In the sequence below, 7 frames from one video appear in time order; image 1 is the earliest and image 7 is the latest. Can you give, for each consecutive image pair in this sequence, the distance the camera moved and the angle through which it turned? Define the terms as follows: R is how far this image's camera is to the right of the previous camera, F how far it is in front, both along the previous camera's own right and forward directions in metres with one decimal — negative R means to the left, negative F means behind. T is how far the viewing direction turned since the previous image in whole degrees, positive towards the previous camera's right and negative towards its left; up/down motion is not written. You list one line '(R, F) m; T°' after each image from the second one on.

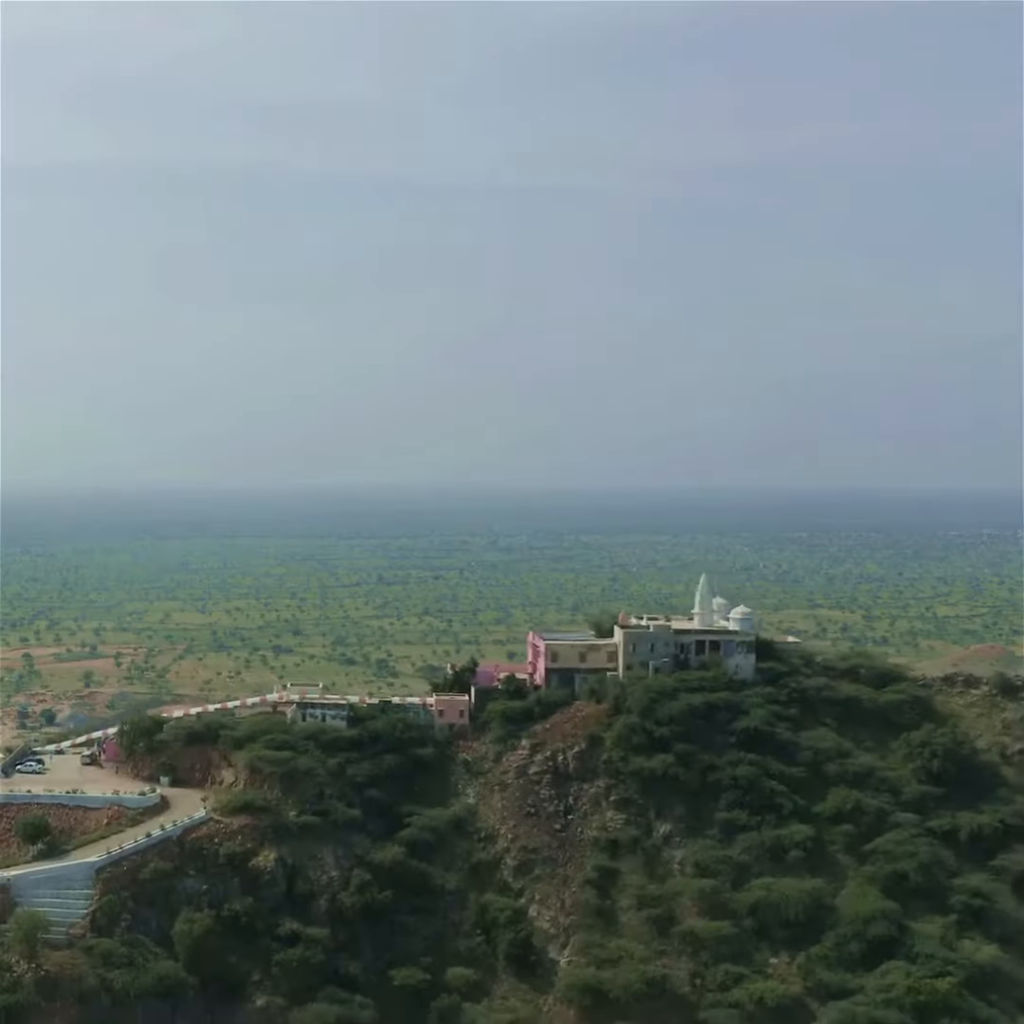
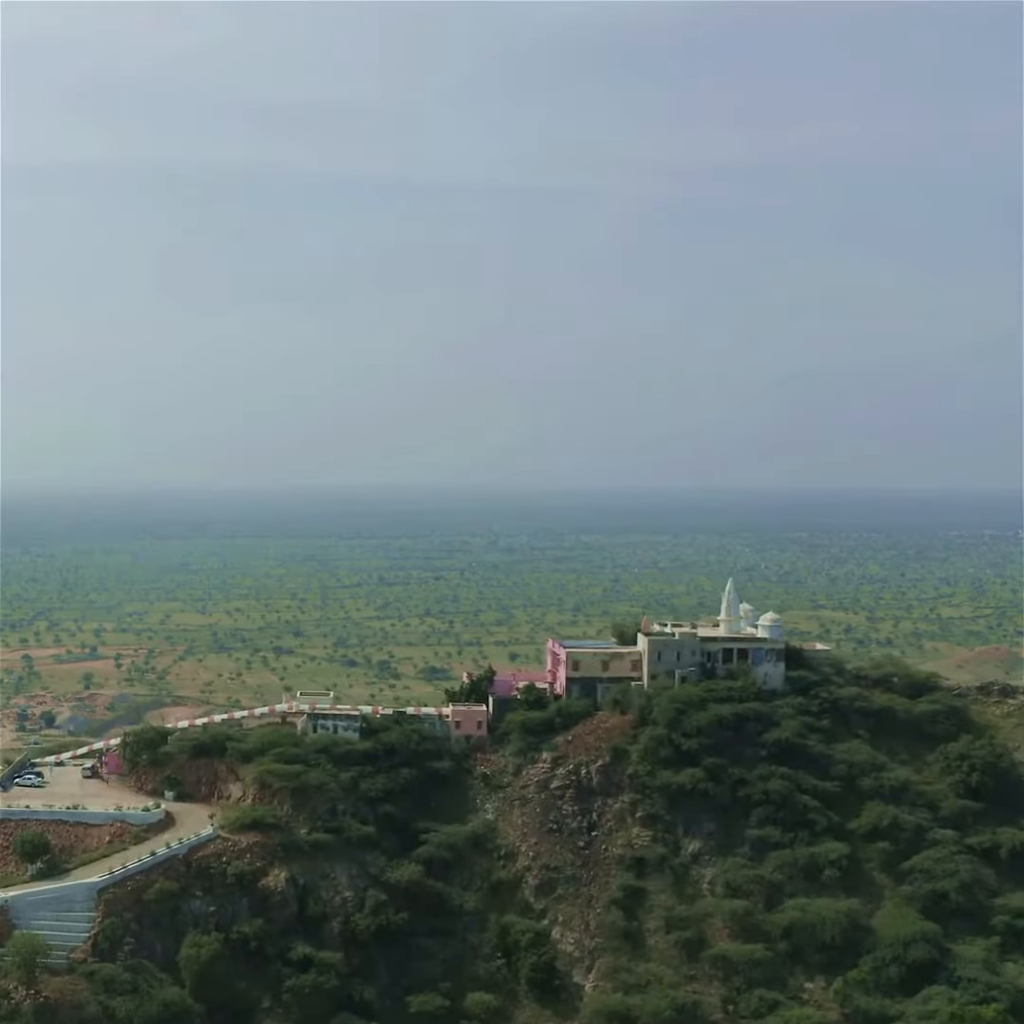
(-0.5, +1.3) m; 0°
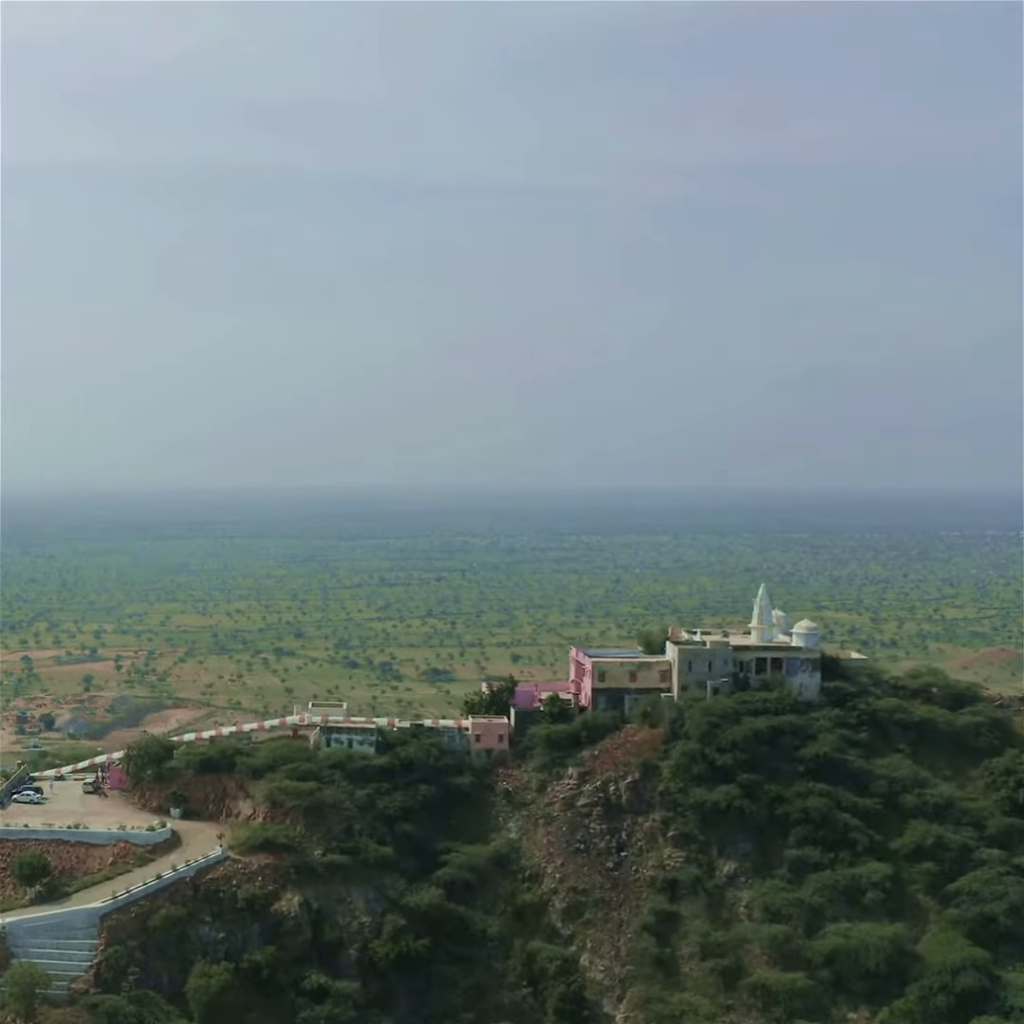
(-0.5, +1.5) m; 0°
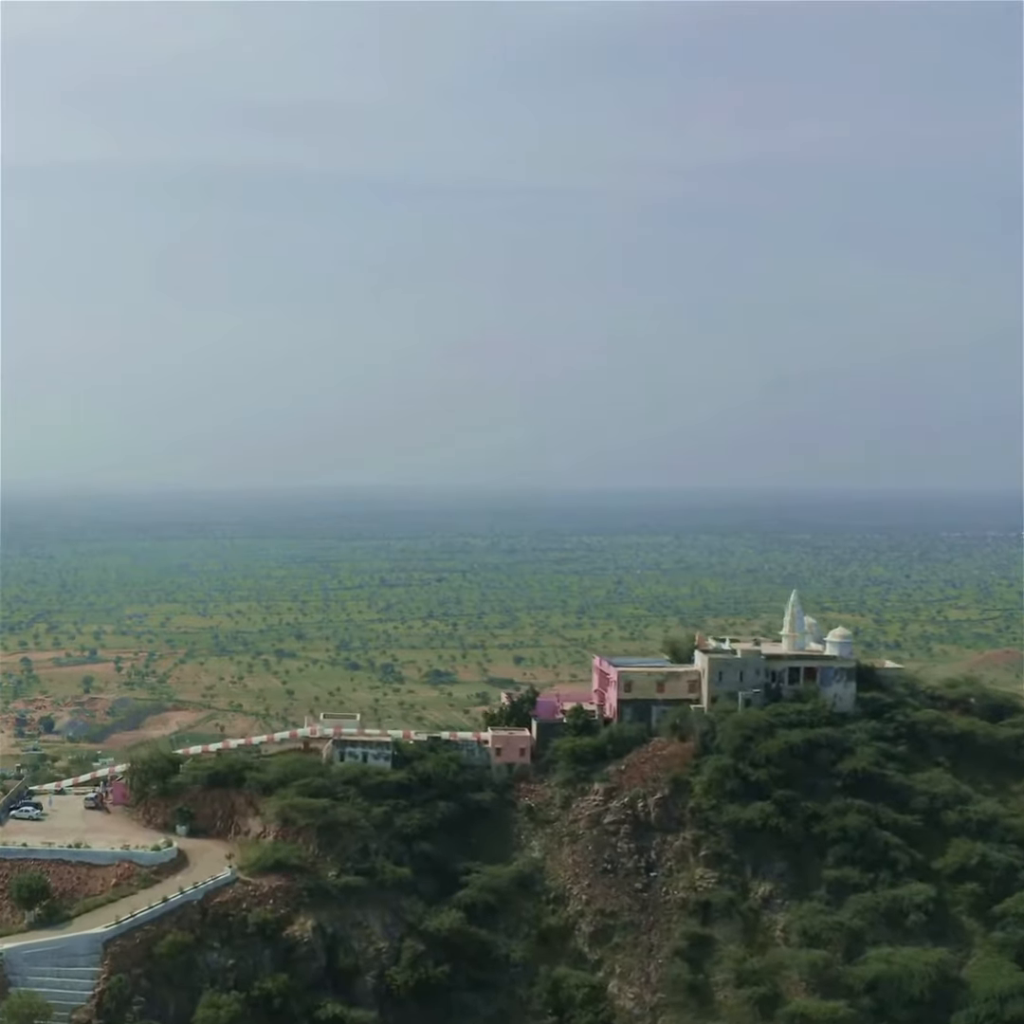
(-0.5, +1.3) m; 0°
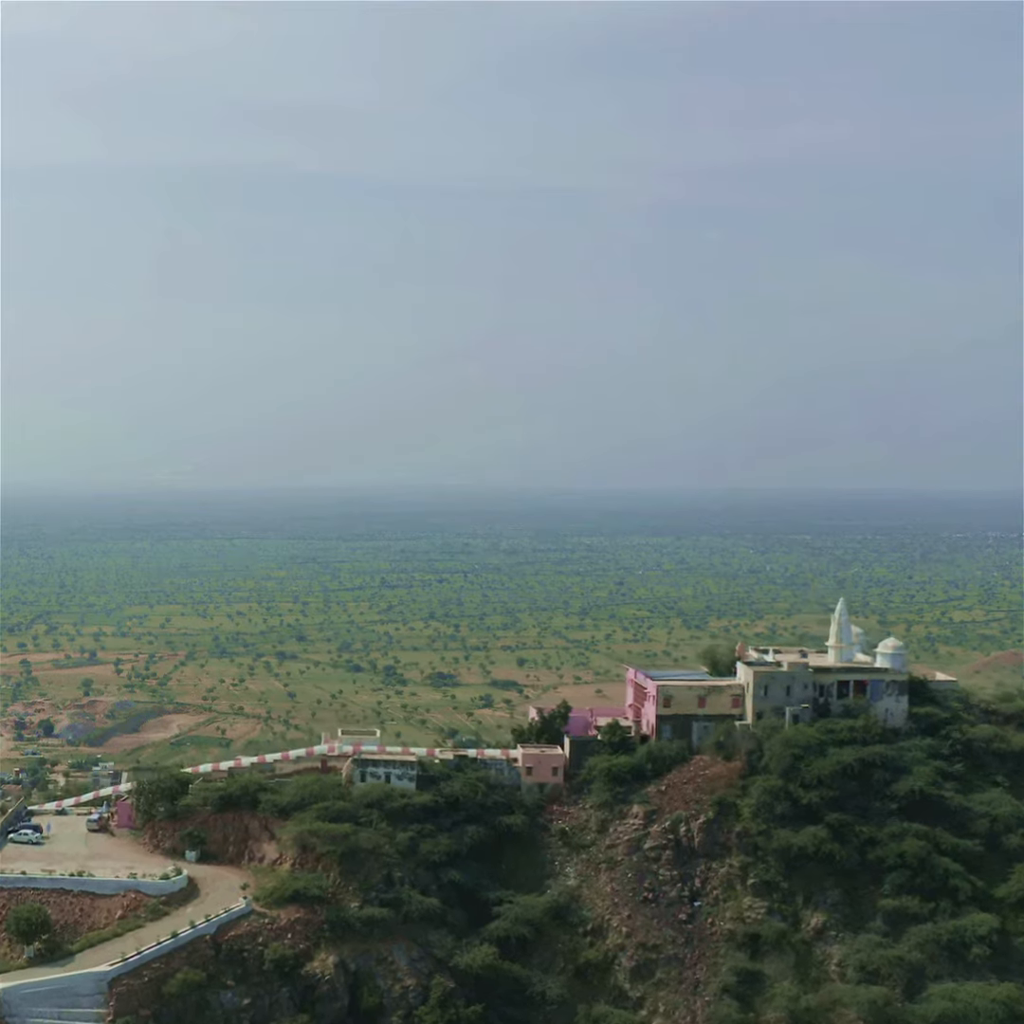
(-0.6, +1.7) m; 0°
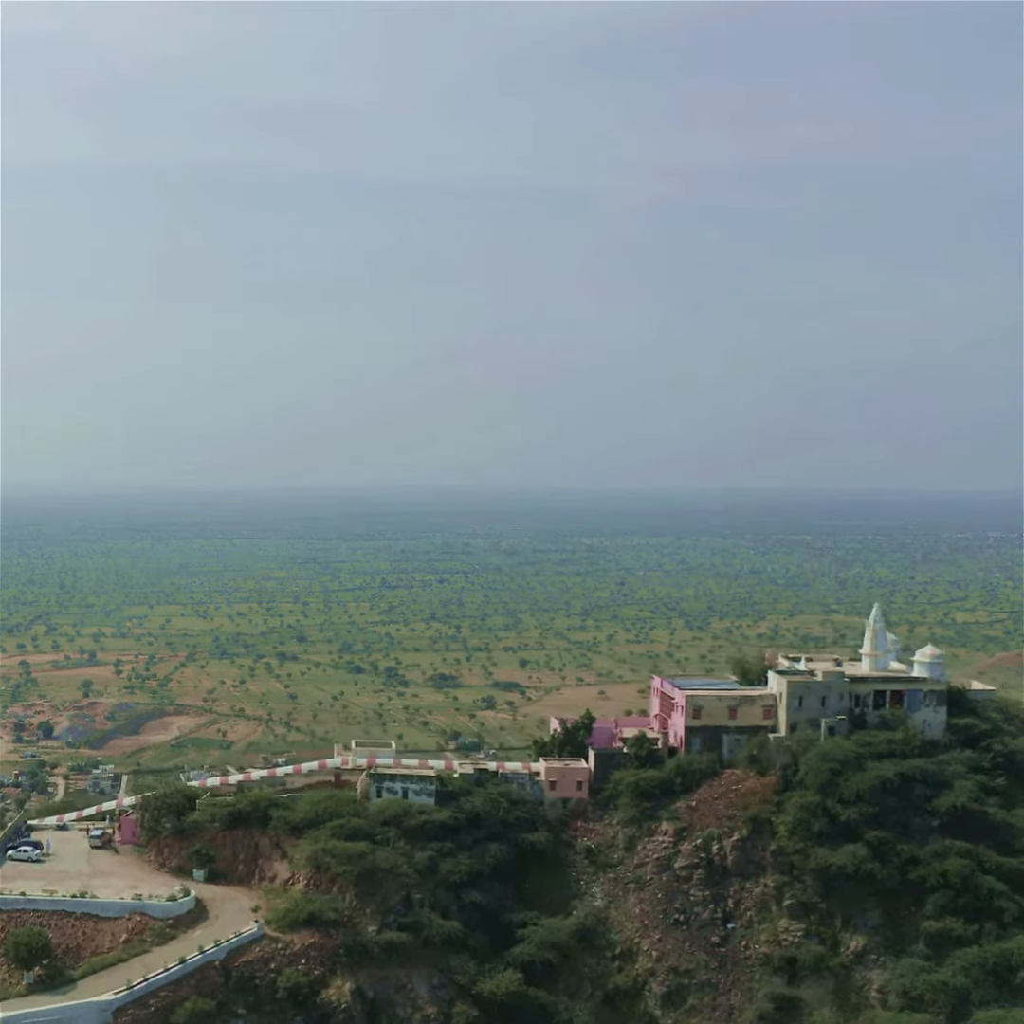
(-0.4, +1.1) m; 0°
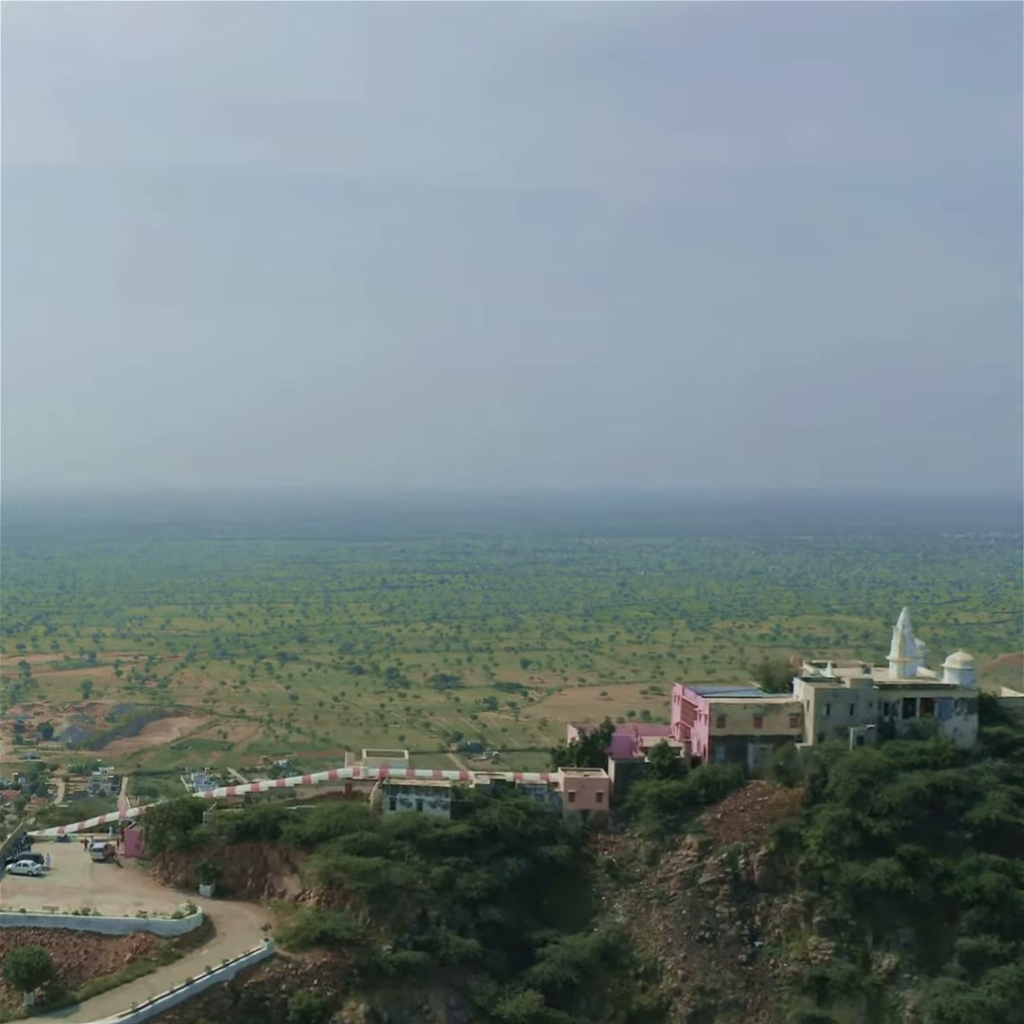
(-0.3, +0.8) m; 0°
